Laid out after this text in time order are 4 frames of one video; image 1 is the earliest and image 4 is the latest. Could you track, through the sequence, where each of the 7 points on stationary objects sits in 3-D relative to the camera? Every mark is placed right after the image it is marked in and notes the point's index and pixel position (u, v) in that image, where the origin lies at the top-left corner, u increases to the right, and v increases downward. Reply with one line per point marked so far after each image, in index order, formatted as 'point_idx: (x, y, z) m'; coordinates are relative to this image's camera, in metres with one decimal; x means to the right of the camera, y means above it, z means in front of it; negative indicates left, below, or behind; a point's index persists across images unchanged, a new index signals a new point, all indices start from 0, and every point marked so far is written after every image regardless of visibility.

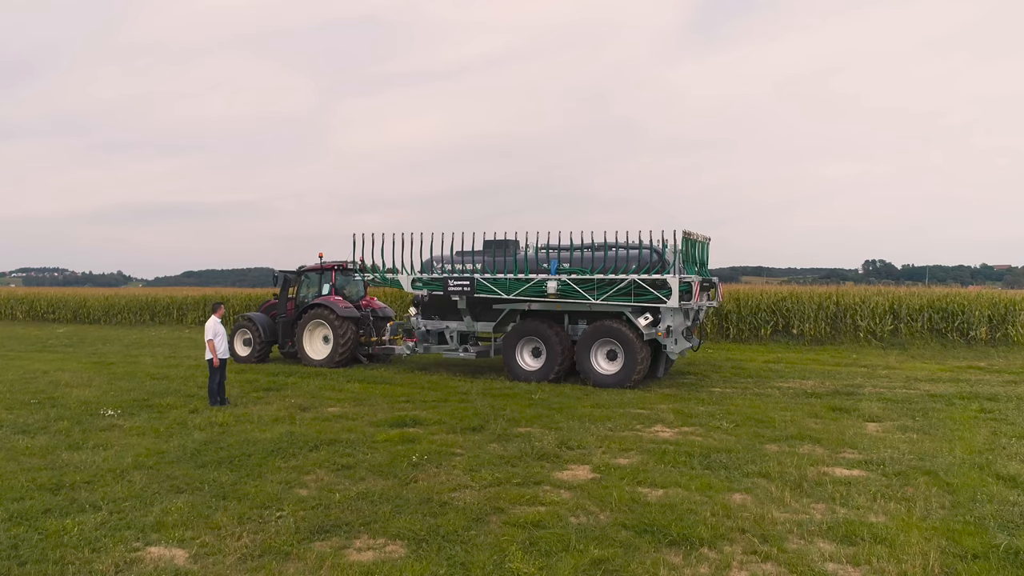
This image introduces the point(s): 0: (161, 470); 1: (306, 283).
0: (-2.8, -1.4, +5.5) m
1: (-4.4, +0.1, +14.8) m
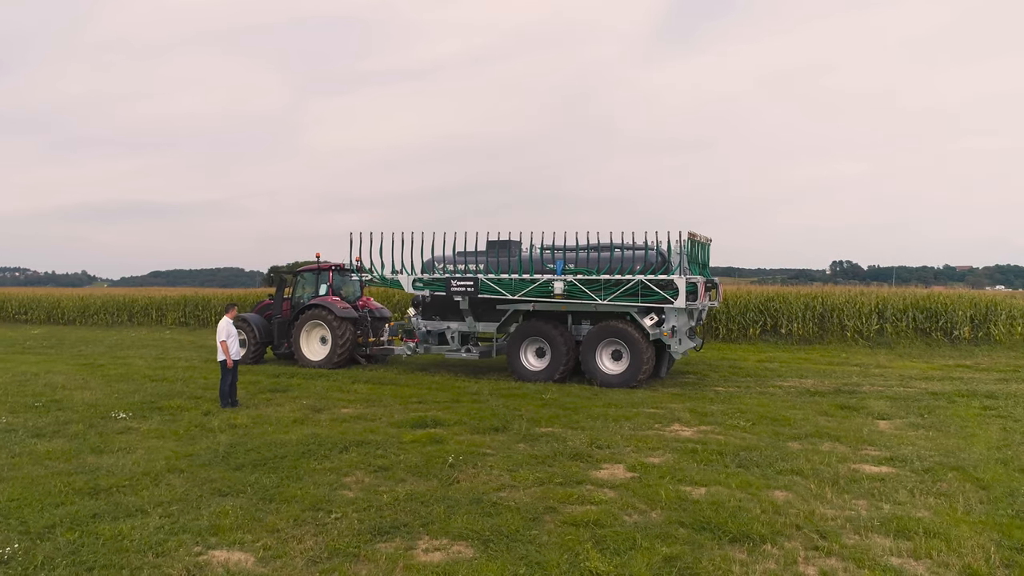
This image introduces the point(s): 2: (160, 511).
0: (-2.5, -1.4, +5.4) m
1: (-4.5, +0.1, +14.7) m
2: (-2.3, -1.4, +4.4) m
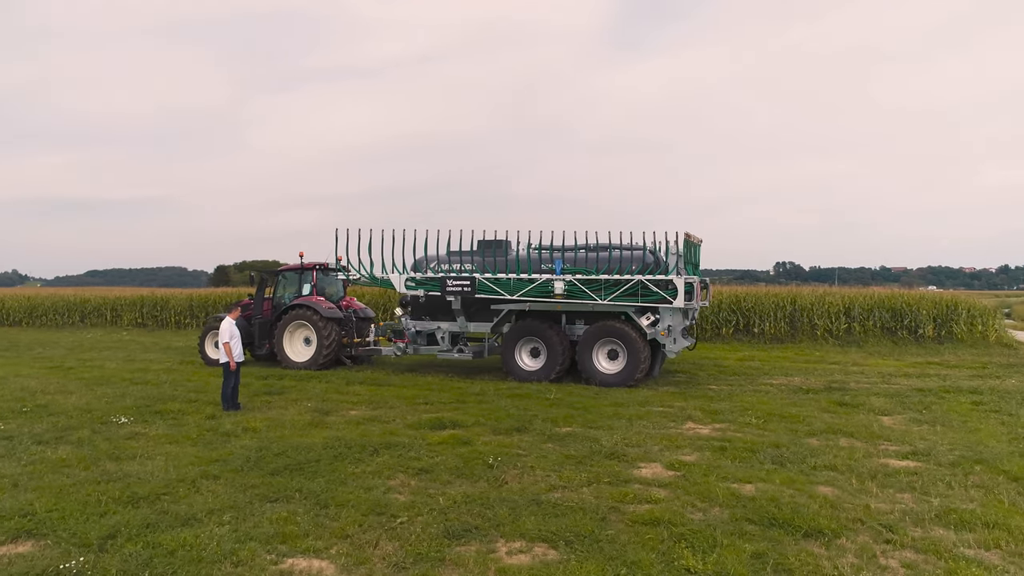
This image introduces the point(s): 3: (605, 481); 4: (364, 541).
0: (-2.1, -1.4, +5.2) m
1: (-4.7, +0.1, +14.3) m
2: (-1.8, -1.4, +4.3) m
3: (+0.7, -1.5, +5.3) m
4: (-0.8, -1.4, +3.9) m
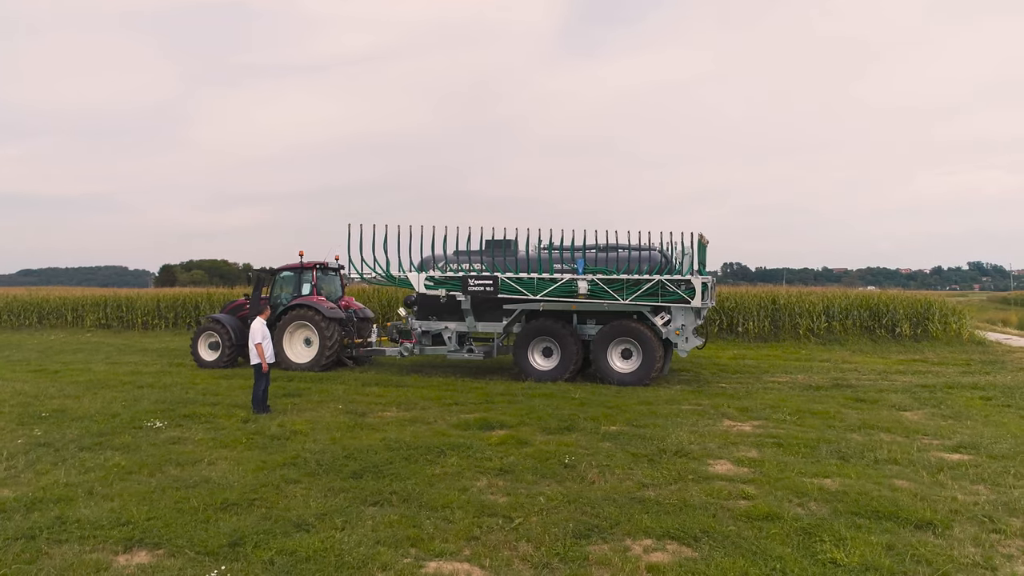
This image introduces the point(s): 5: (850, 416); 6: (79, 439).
0: (-1.4, -1.4, +5.1) m
1: (-4.6, +0.1, +14.0) m
2: (-1.1, -1.4, +4.2) m
3: (+1.4, -1.5, +5.3) m
4: (-0.1, -1.4, +3.9) m
5: (+4.1, -1.5, +8.4) m
6: (-4.2, -1.5, +6.7) m
